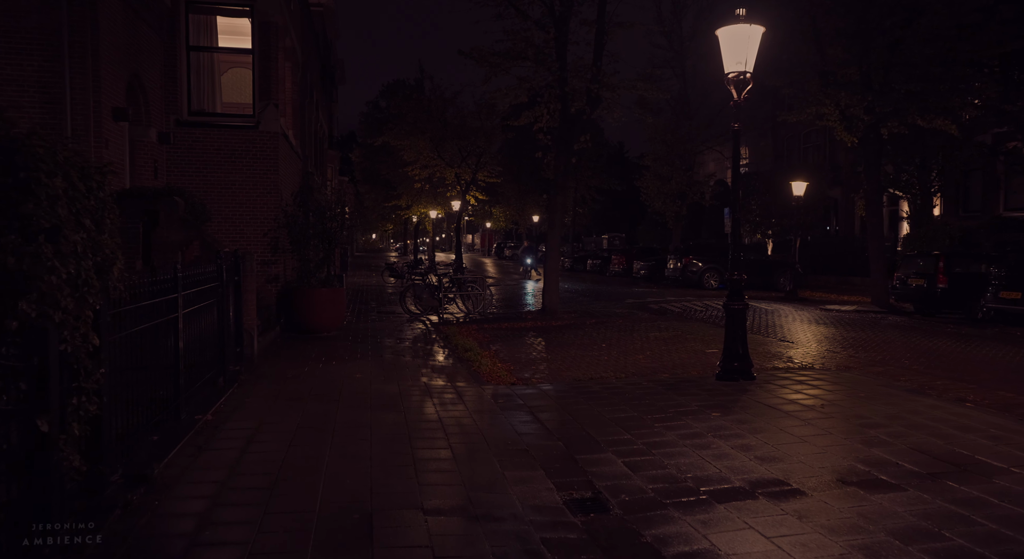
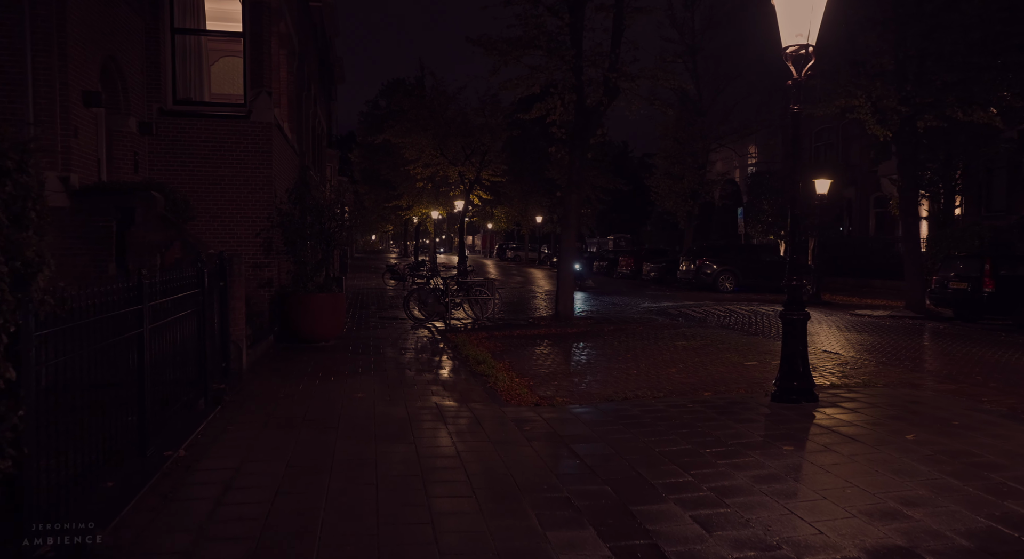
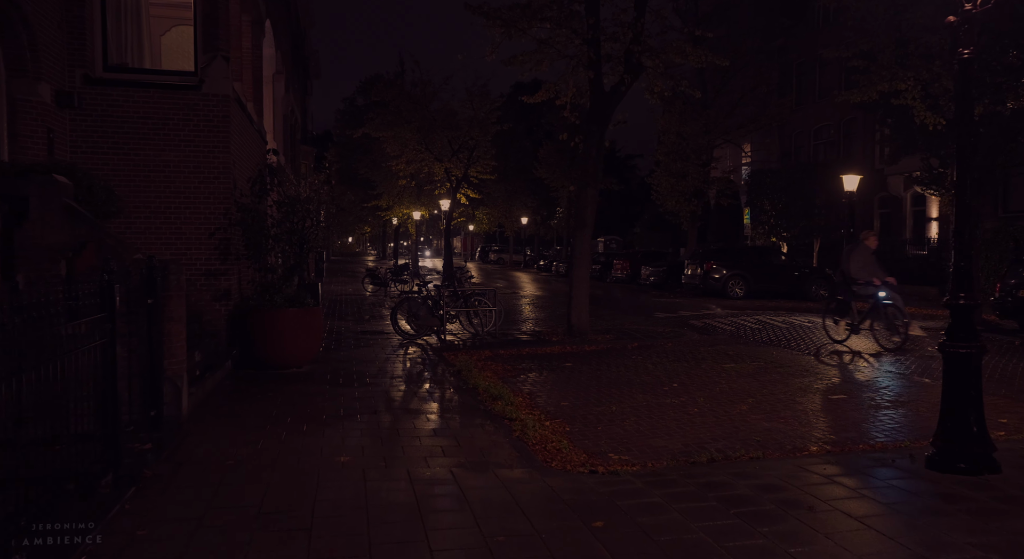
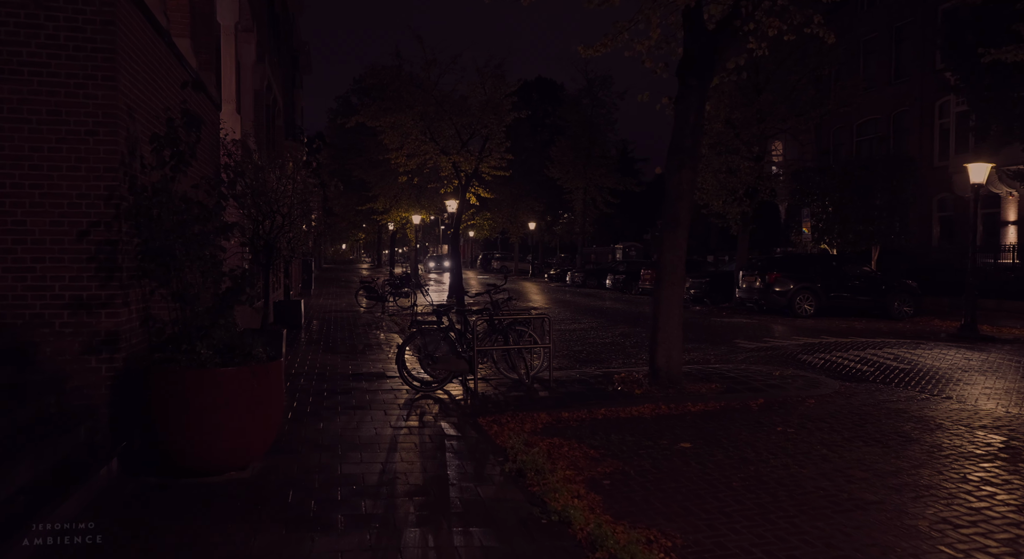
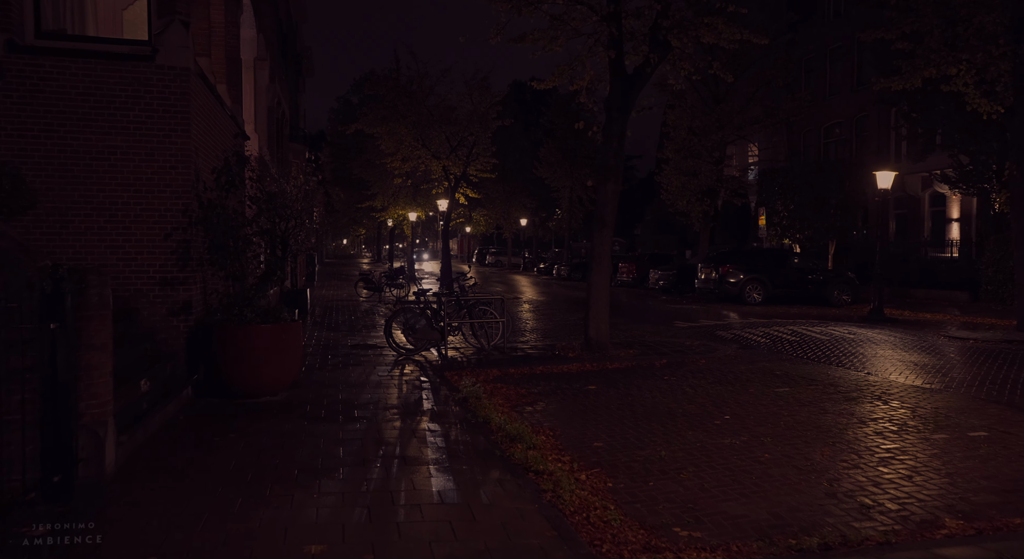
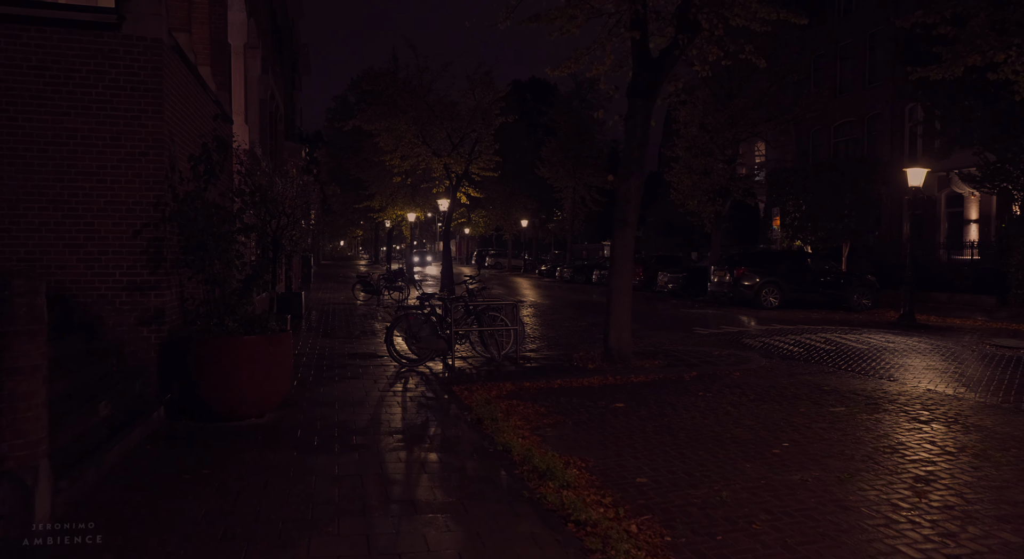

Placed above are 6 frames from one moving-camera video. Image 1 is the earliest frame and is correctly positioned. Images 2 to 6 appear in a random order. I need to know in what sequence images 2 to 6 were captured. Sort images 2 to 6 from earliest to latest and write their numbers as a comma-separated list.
2, 3, 5, 6, 4
